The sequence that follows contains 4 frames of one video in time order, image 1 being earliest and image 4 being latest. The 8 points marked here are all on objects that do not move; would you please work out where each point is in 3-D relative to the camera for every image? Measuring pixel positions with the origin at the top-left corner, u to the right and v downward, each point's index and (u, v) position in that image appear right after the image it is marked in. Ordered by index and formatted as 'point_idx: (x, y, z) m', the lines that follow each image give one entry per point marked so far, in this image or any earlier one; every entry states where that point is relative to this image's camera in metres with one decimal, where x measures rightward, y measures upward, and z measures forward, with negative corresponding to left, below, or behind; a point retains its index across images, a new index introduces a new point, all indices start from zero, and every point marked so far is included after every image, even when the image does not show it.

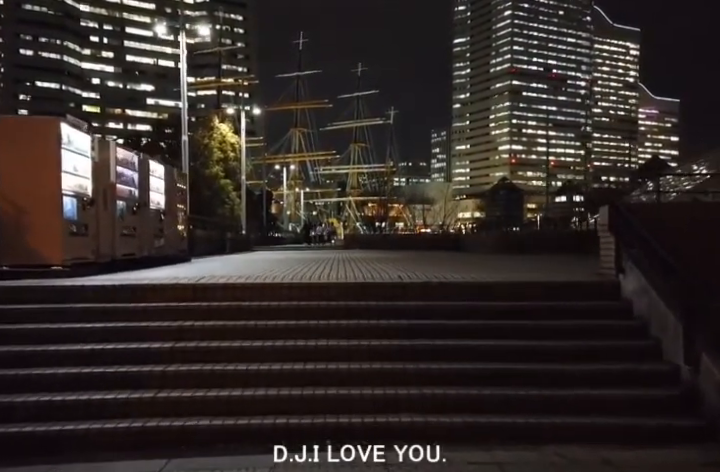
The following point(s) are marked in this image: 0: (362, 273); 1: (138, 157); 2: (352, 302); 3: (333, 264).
0: (0.0, -0.9, +12.5) m
1: (-5.5, +1.9, +12.4) m
2: (-0.1, -1.0, +7.7) m
3: (-1.0, -1.0, +19.0) m
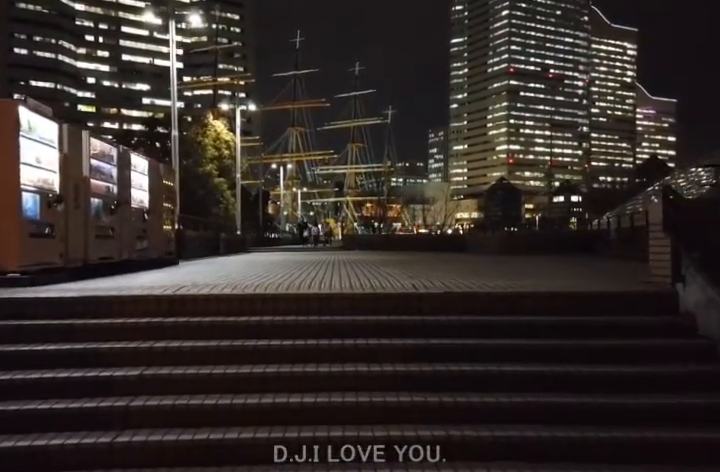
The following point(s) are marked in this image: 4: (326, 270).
0: (+0.1, -0.9, +11.3) m
1: (-5.4, +1.9, +11.2) m
2: (0.0, -1.0, +6.5) m
3: (-1.0, -1.0, +17.8) m
4: (-1.1, -1.1, +16.2) m
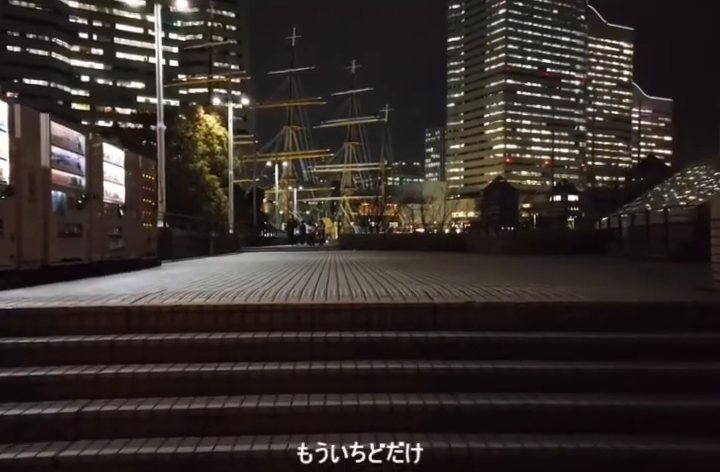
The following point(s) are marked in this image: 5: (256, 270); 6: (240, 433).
0: (0.0, -0.9, +10.1) m
1: (-5.4, +1.9, +10.0) m
2: (0.0, -1.0, +5.3) m
3: (-1.1, -1.0, +16.6) m
4: (-1.2, -1.0, +14.9) m
5: (-2.8, -0.9, +13.9) m
6: (-1.1, -1.6, +4.2) m
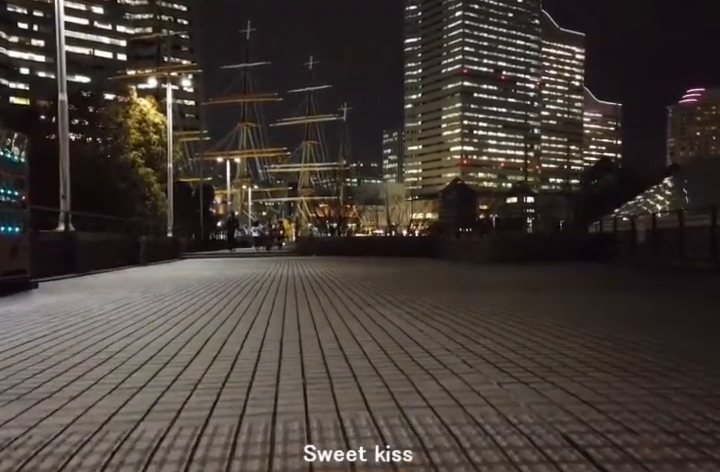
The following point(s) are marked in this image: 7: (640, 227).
0: (-0.3, -1.1, +6.2) m
1: (-5.7, +1.8, +5.6) m
2: (+0.1, -1.2, +1.4) m
3: (-1.9, -1.2, +12.5) m
4: (-1.9, -1.2, +10.9) m
5: (-3.4, -1.1, +9.7) m
6: (-0.9, -1.8, +0.2) m
7: (+10.1, +0.3, +18.4) m
